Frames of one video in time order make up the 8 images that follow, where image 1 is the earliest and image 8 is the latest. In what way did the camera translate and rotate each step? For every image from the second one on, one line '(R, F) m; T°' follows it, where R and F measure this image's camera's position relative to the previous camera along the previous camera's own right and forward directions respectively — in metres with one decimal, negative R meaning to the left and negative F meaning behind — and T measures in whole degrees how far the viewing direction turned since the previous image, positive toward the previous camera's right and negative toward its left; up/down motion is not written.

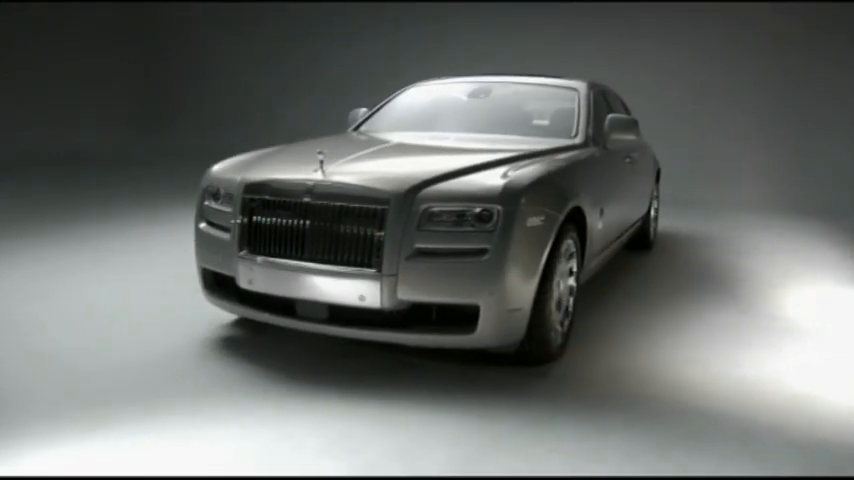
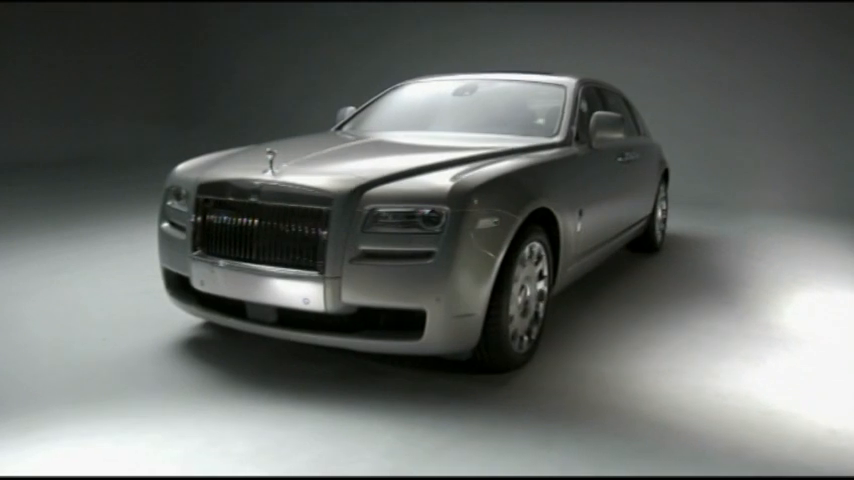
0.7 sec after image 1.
(+0.4, +0.1) m; -4°
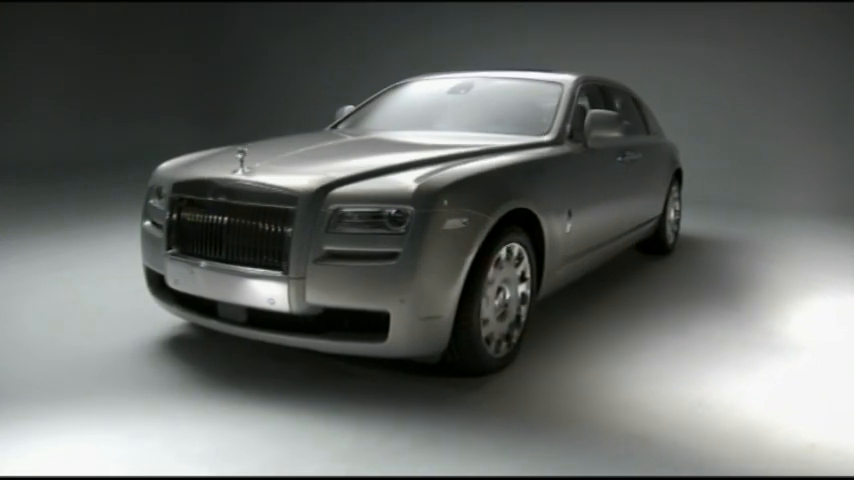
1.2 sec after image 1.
(+0.3, +0.1) m; -3°
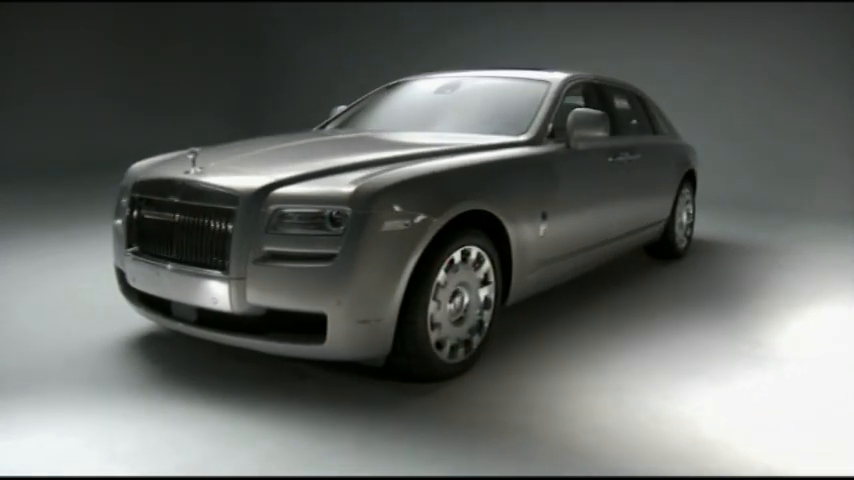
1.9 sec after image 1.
(+0.4, +0.1) m; -5°
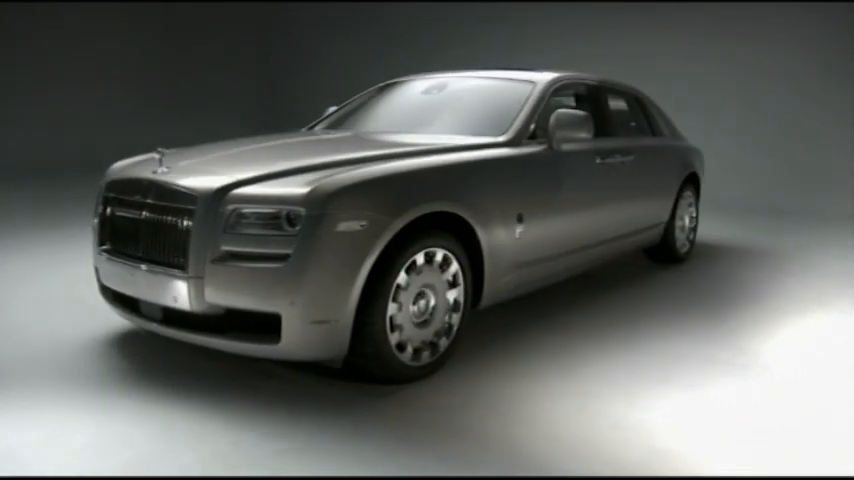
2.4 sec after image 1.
(+0.3, 0.0) m; -3°
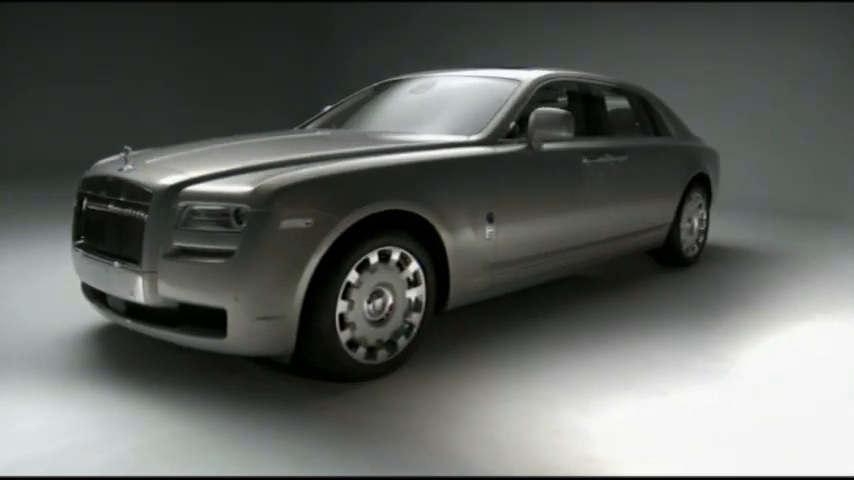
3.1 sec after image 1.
(+0.4, 0.0) m; -5°
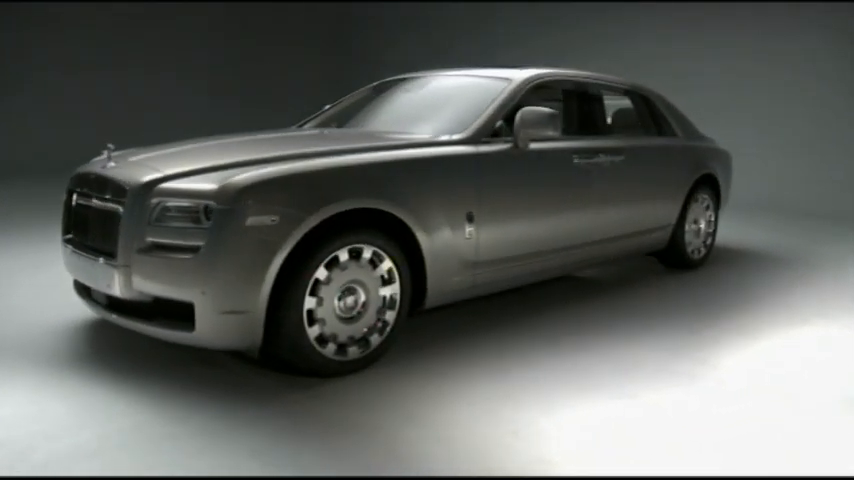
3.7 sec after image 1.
(+0.3, 0.0) m; -4°
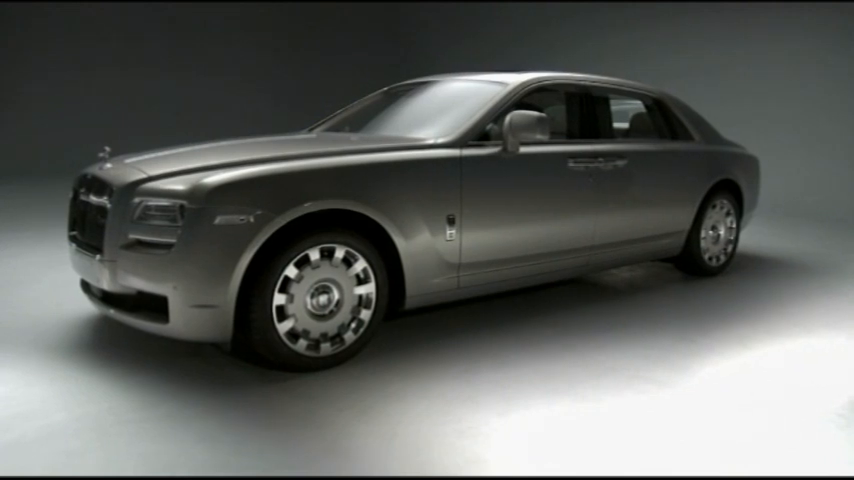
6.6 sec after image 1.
(+0.4, 0.0) m; -6°
